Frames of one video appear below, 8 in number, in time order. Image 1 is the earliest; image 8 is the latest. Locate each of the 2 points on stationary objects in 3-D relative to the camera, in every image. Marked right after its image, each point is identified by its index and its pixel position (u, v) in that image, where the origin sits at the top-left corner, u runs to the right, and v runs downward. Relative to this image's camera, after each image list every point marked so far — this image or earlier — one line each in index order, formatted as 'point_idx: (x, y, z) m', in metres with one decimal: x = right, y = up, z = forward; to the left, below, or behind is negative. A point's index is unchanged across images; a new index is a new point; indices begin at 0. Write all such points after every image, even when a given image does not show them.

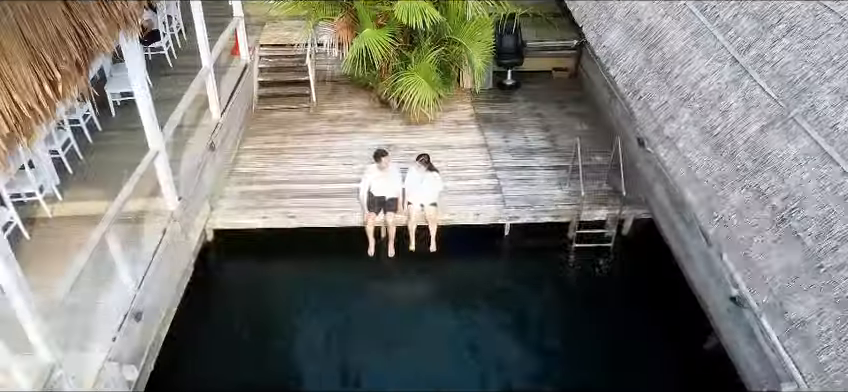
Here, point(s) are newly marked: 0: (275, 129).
0: (-1.9, +0.9, +8.7) m
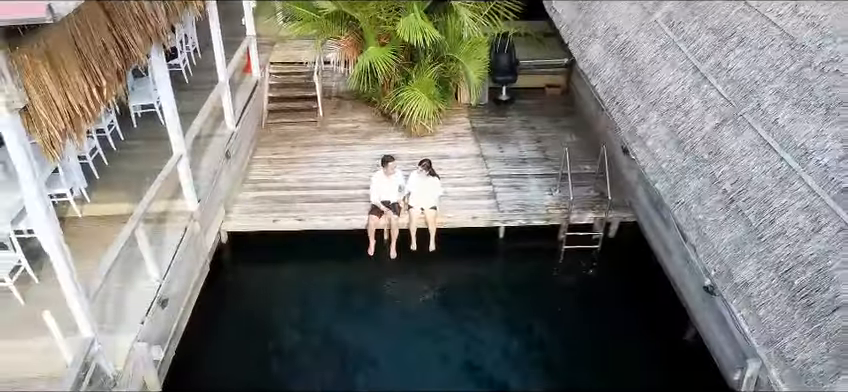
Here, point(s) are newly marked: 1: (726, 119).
0: (-1.9, +0.8, +9.2) m
1: (+1.9, +0.5, +4.2) m
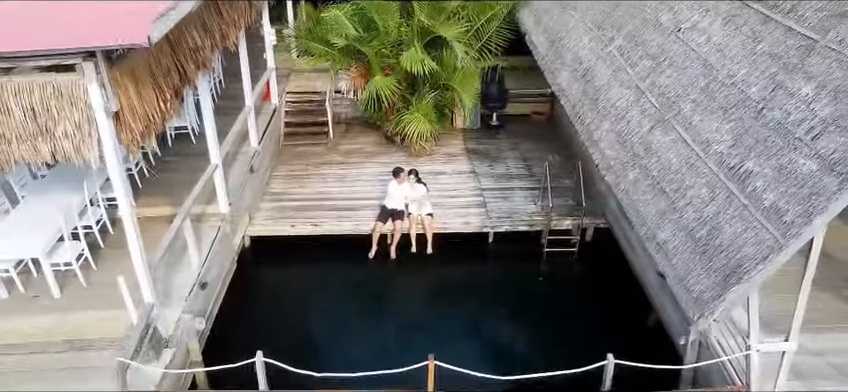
0: (-2.0, +0.6, +10.4) m
1: (+1.9, +0.6, +5.4) m
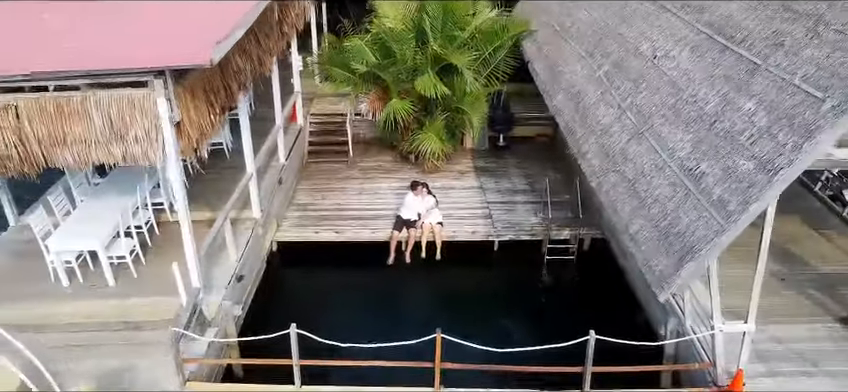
0: (-1.8, +0.4, +11.4) m
1: (+2.0, +0.6, +6.3) m
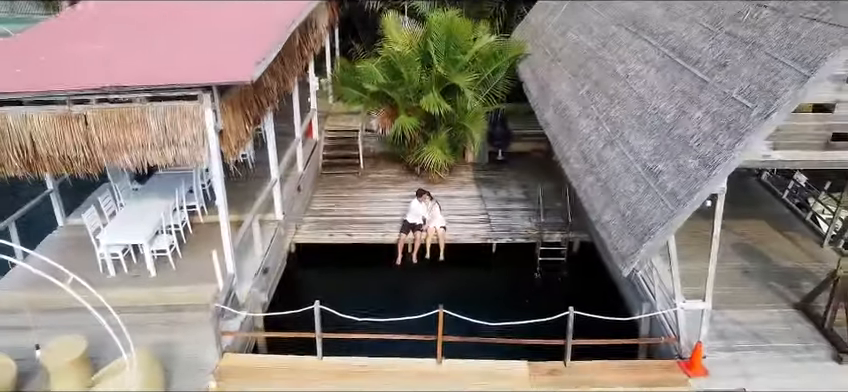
0: (-1.7, +0.2, +12.5) m
1: (+2.0, +0.6, +7.3) m
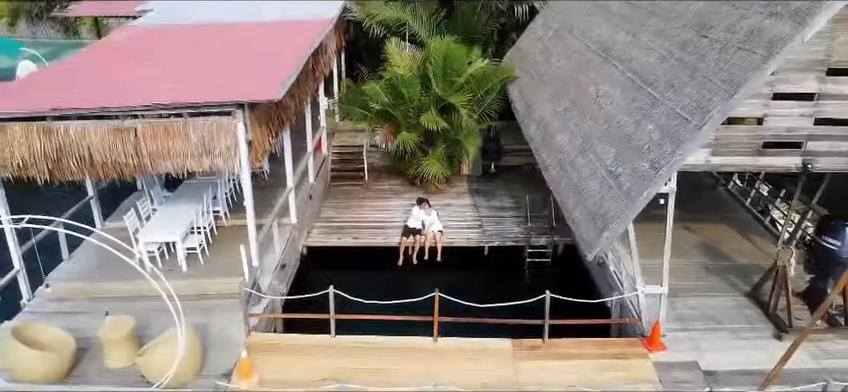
0: (-1.7, 0.0, +13.8) m
1: (+2.0, +0.6, +8.6) m
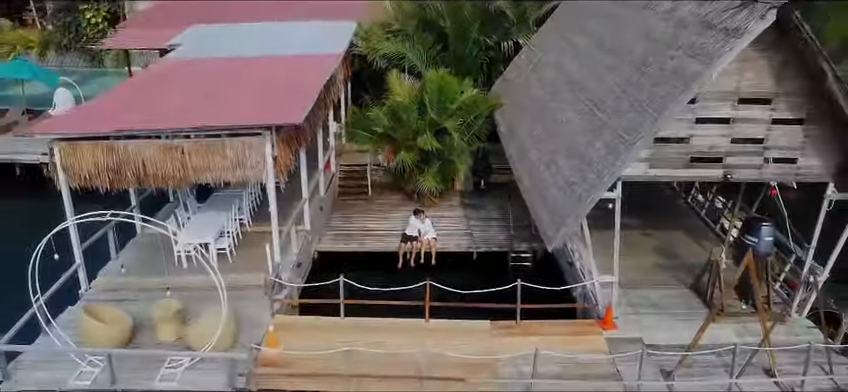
0: (-1.8, -0.3, +15.6) m
1: (+1.9, +0.5, +10.4) m
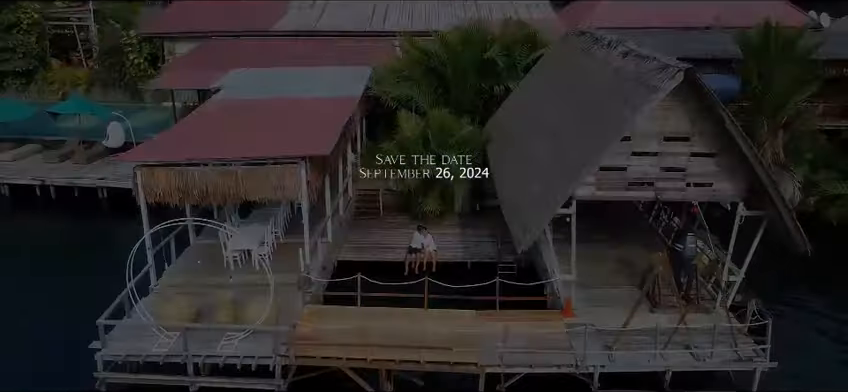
0: (-1.7, -0.8, +18.4) m
1: (+1.9, +0.1, +13.2) m
